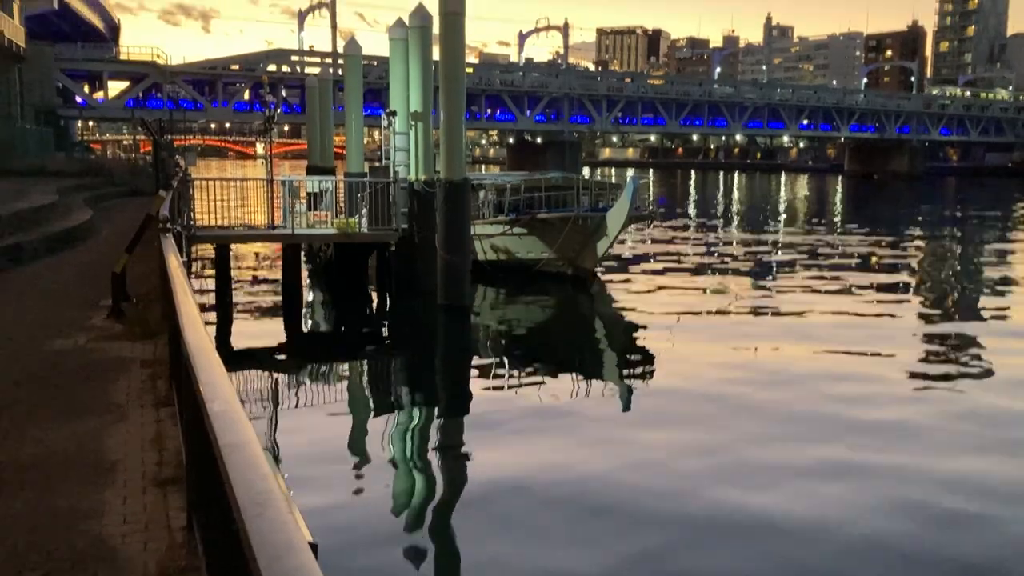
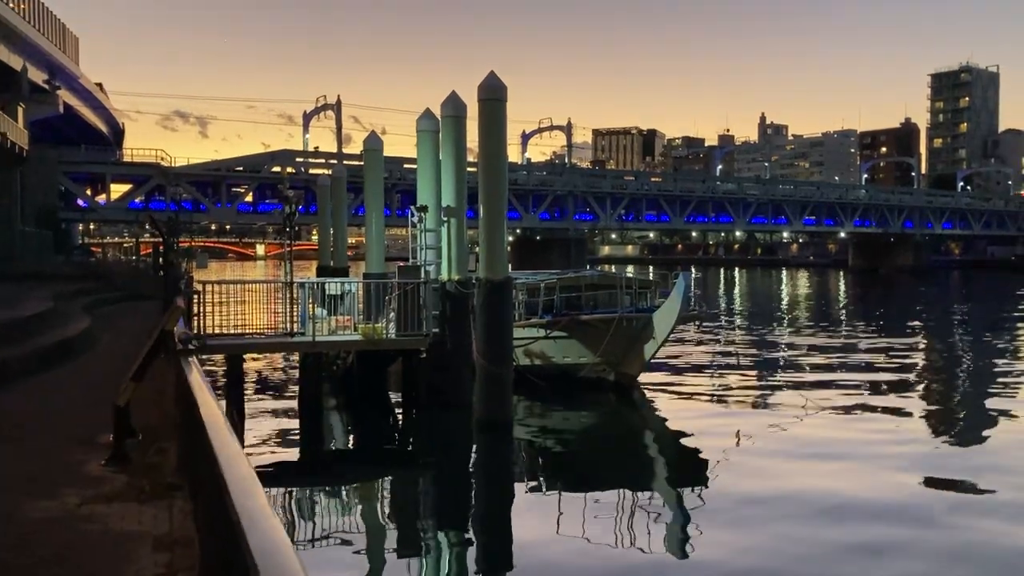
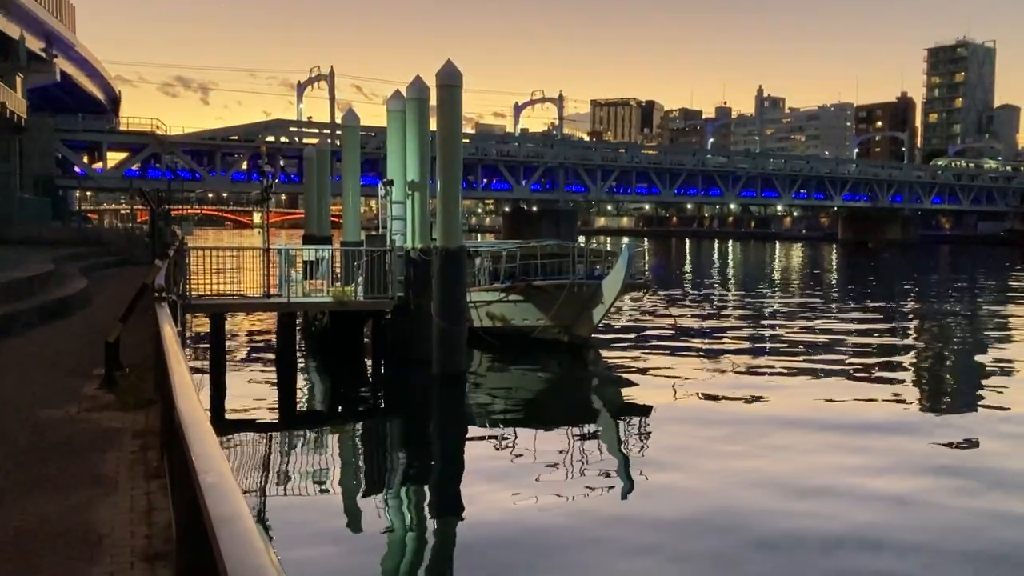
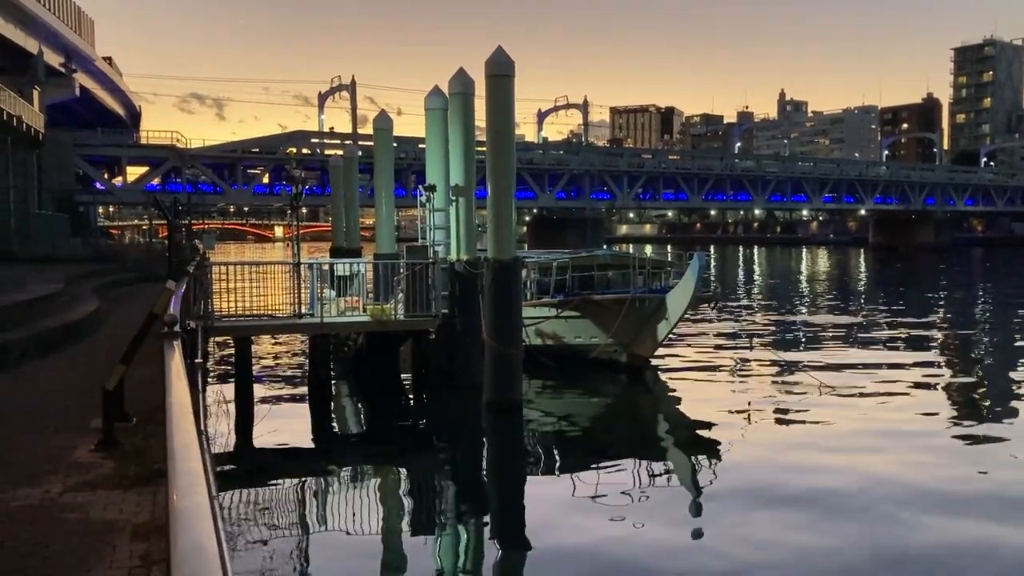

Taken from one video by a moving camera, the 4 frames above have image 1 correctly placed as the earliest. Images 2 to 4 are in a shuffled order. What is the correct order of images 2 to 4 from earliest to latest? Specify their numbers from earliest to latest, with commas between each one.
3, 2, 4
